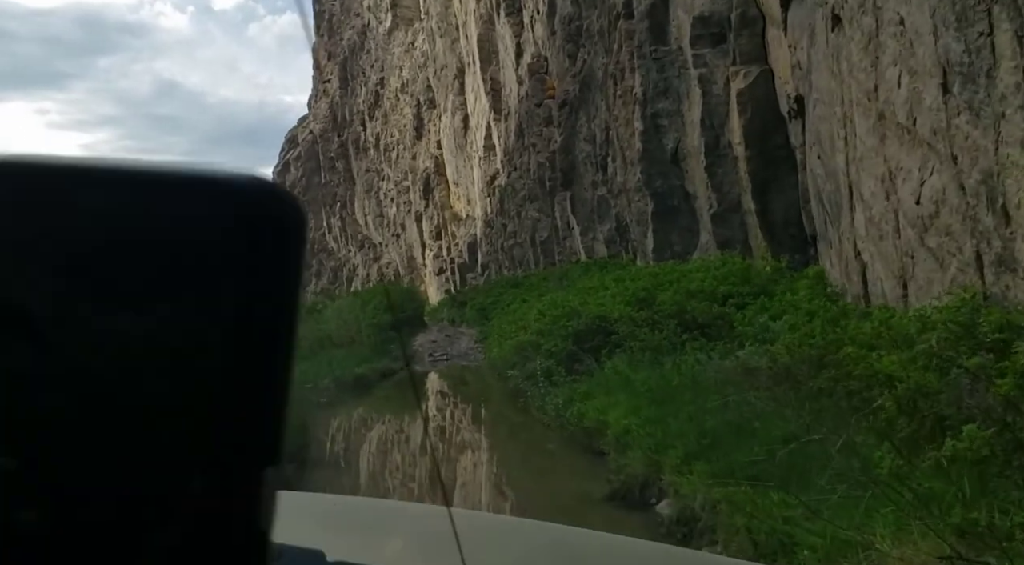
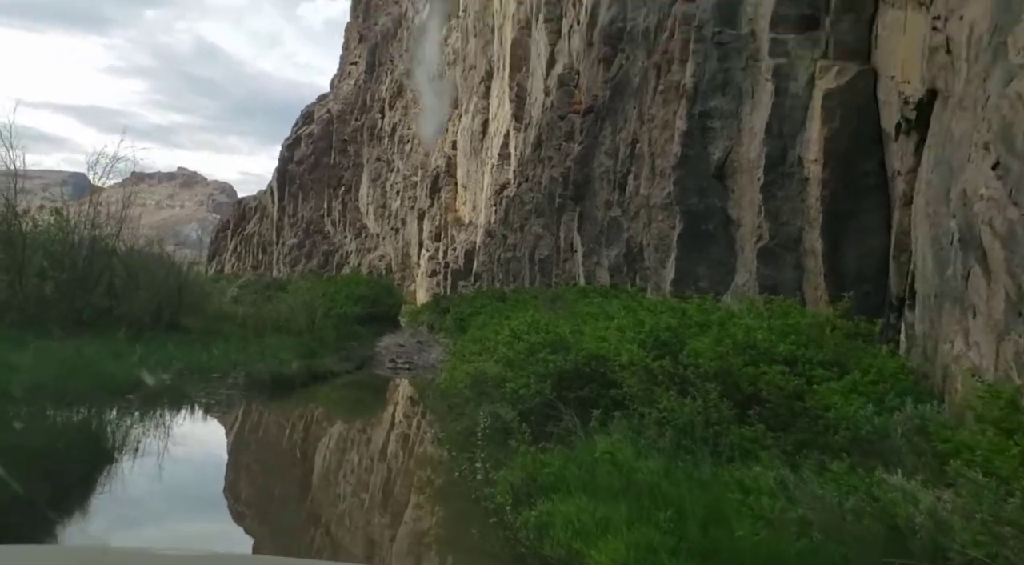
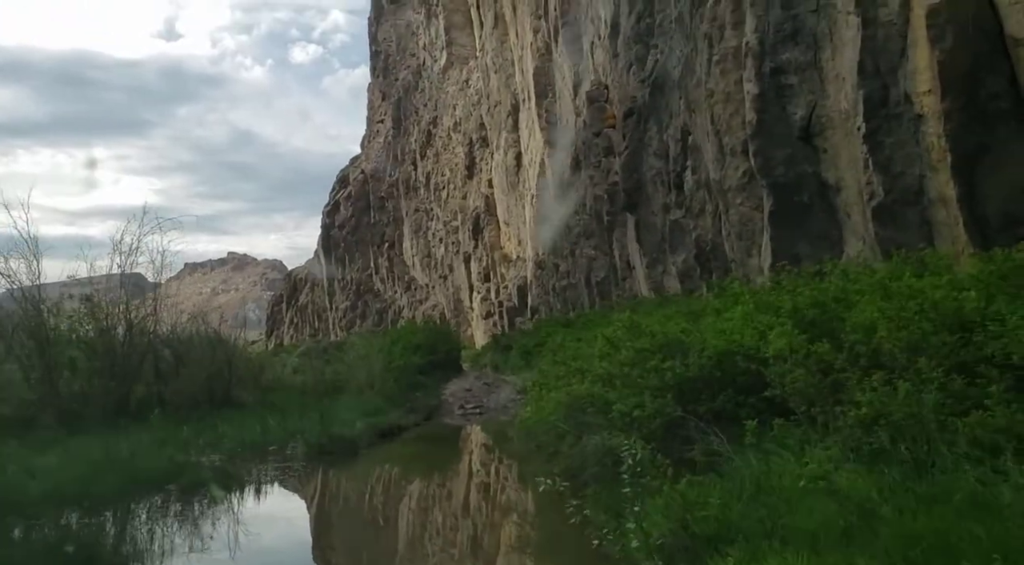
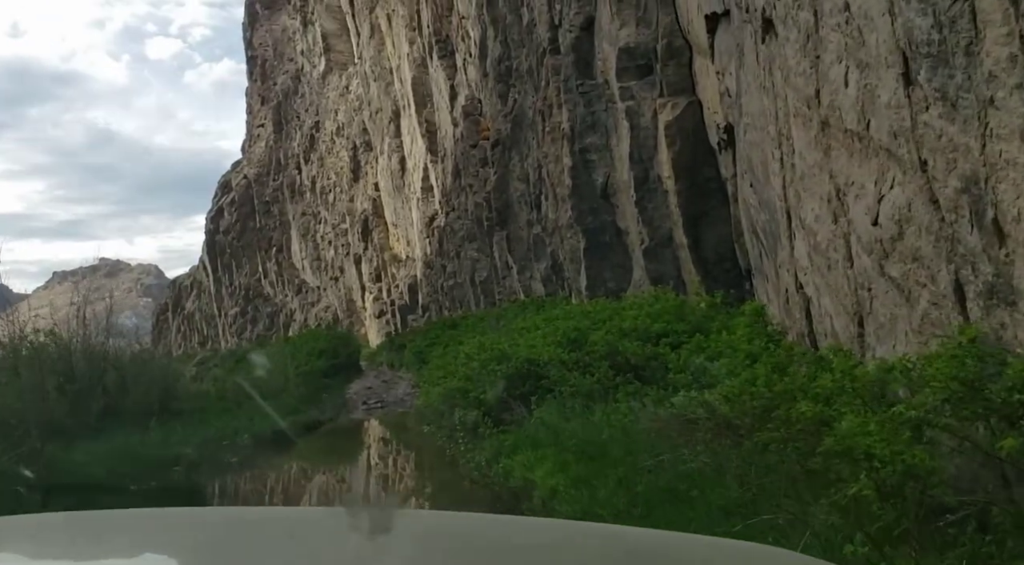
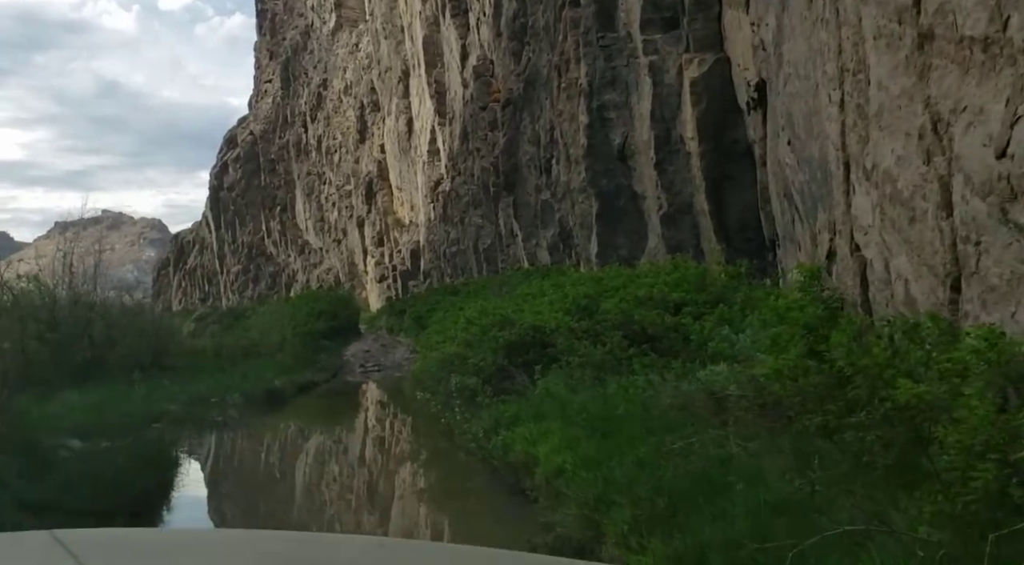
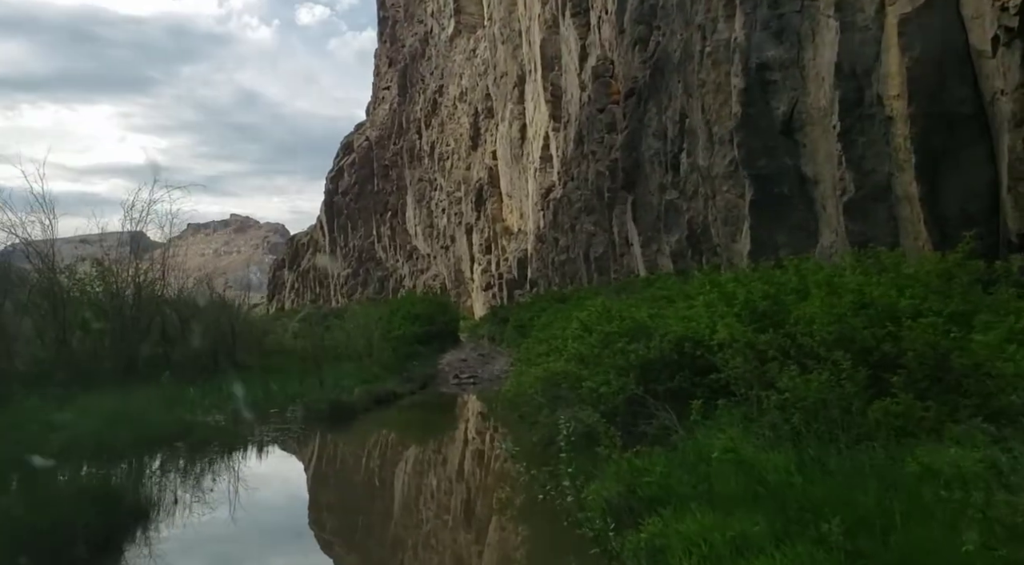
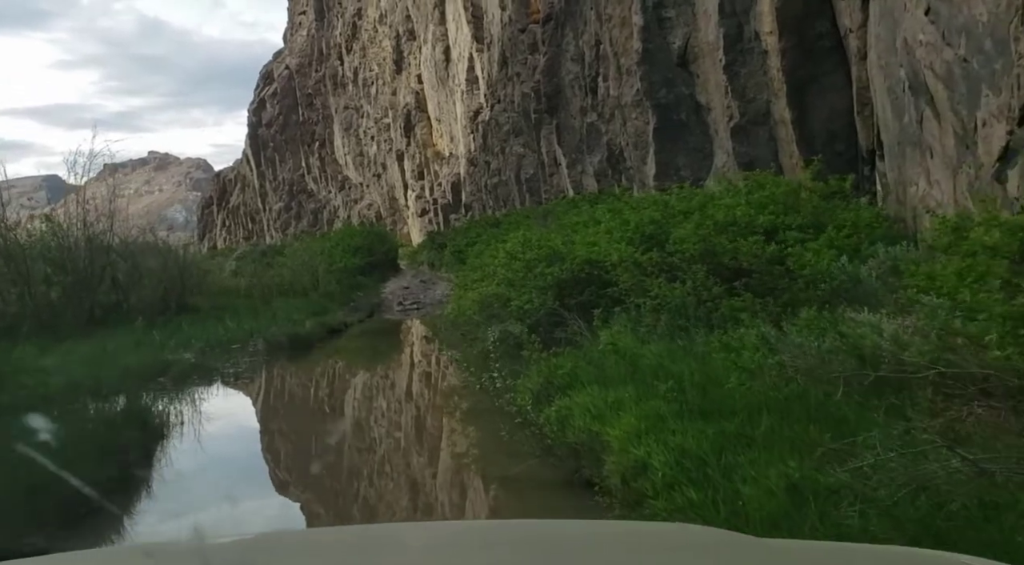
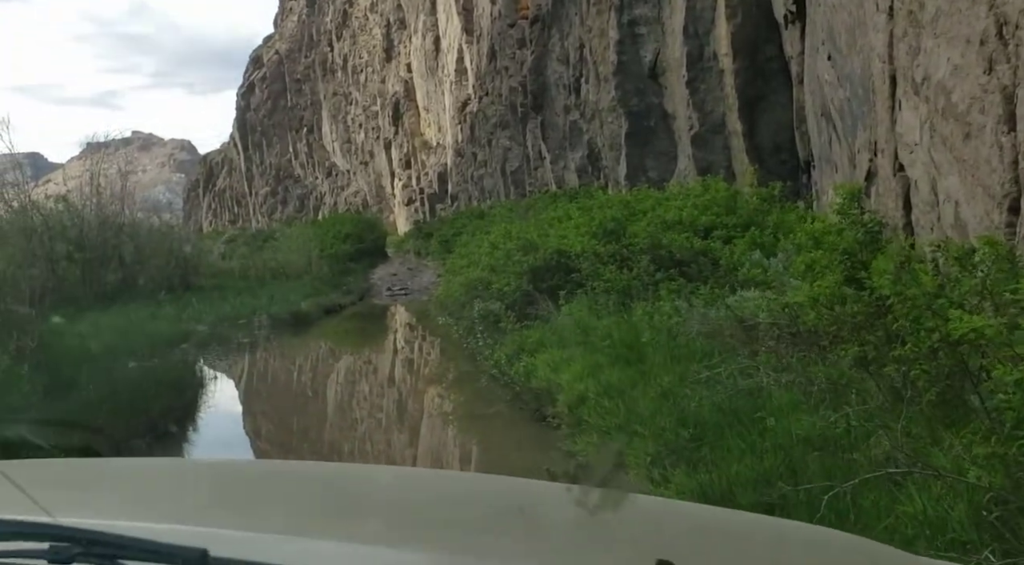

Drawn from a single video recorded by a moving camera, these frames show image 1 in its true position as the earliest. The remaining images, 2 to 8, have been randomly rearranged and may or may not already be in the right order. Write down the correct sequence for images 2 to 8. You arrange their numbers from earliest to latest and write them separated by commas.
4, 5, 8, 7, 2, 6, 3
